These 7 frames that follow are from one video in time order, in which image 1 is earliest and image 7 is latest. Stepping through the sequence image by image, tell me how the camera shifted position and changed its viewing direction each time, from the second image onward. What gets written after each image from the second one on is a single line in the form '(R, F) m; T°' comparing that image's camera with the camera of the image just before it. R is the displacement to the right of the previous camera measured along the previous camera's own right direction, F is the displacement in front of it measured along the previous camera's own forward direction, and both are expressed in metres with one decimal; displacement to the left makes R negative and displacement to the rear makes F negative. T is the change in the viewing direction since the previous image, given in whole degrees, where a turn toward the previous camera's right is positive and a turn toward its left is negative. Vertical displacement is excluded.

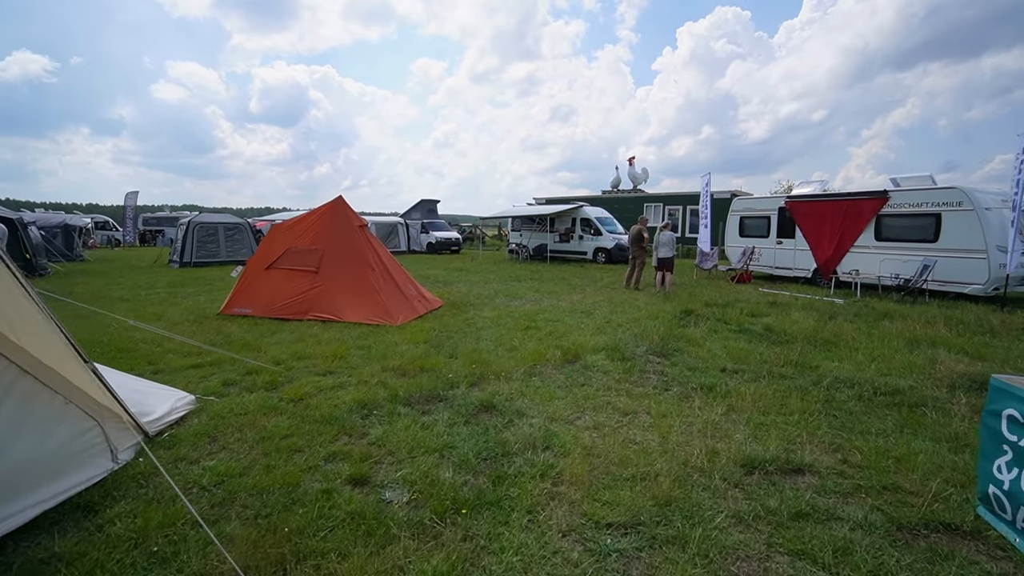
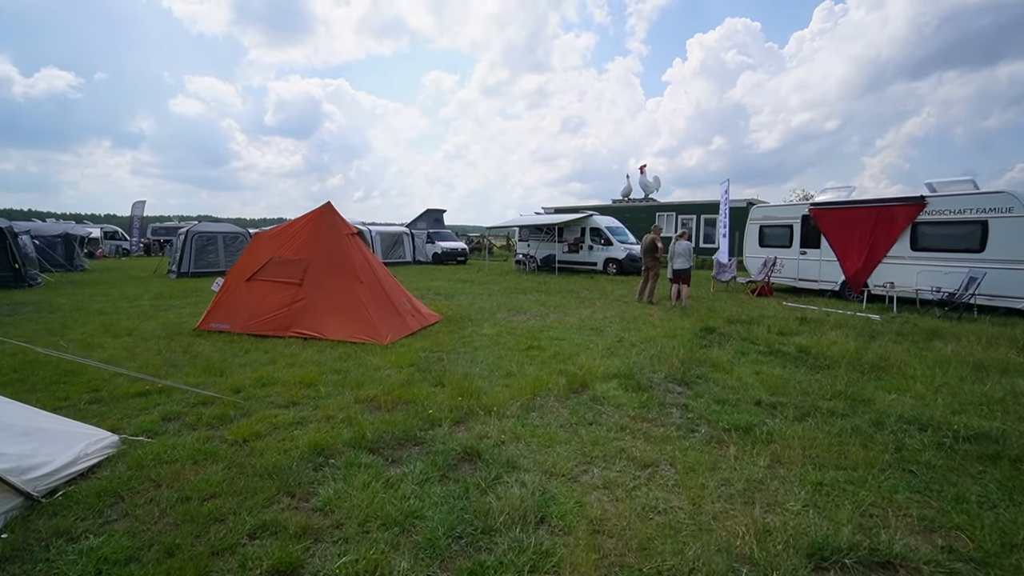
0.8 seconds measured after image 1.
(+0.1, +0.7) m; -1°
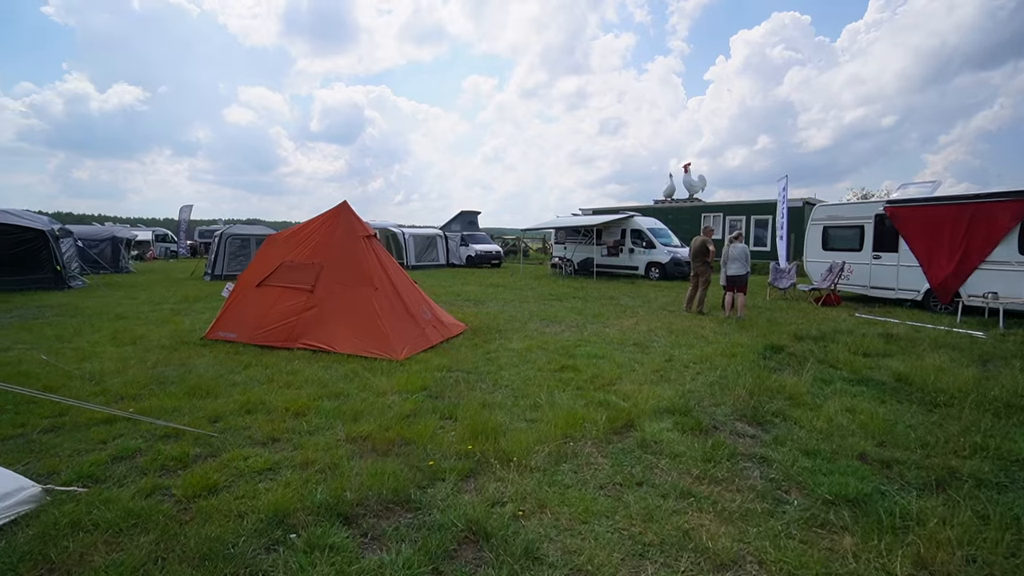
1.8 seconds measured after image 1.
(+0.1, +0.9) m; -4°
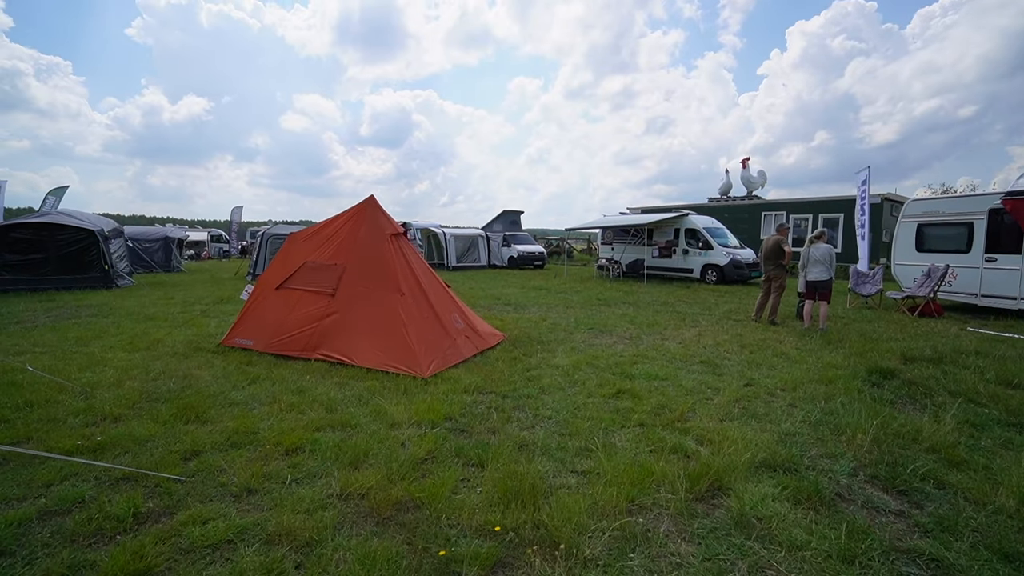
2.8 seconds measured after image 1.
(0.0, +0.9) m; -5°
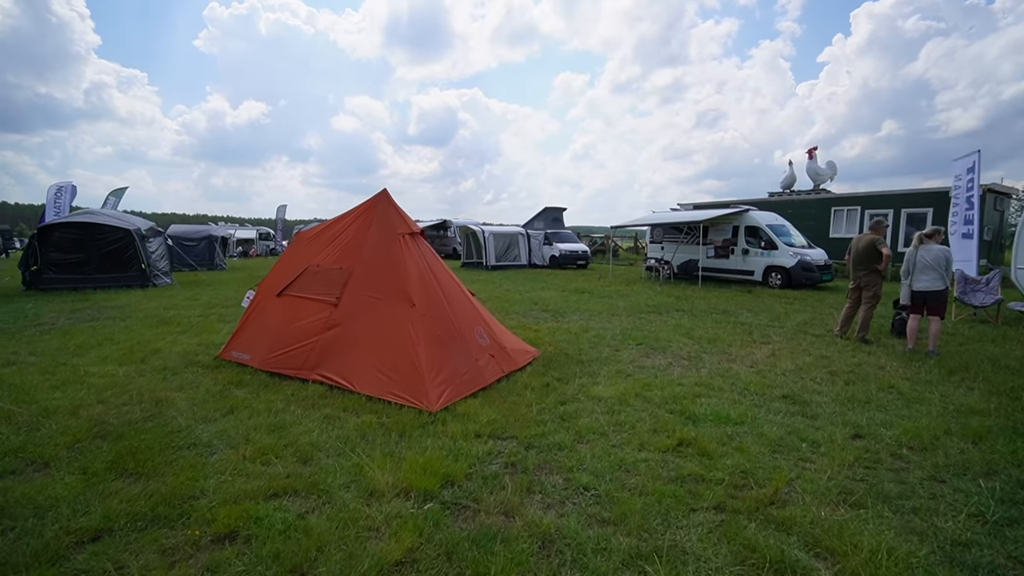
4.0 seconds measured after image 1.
(+0.1, +1.0) m; -5°
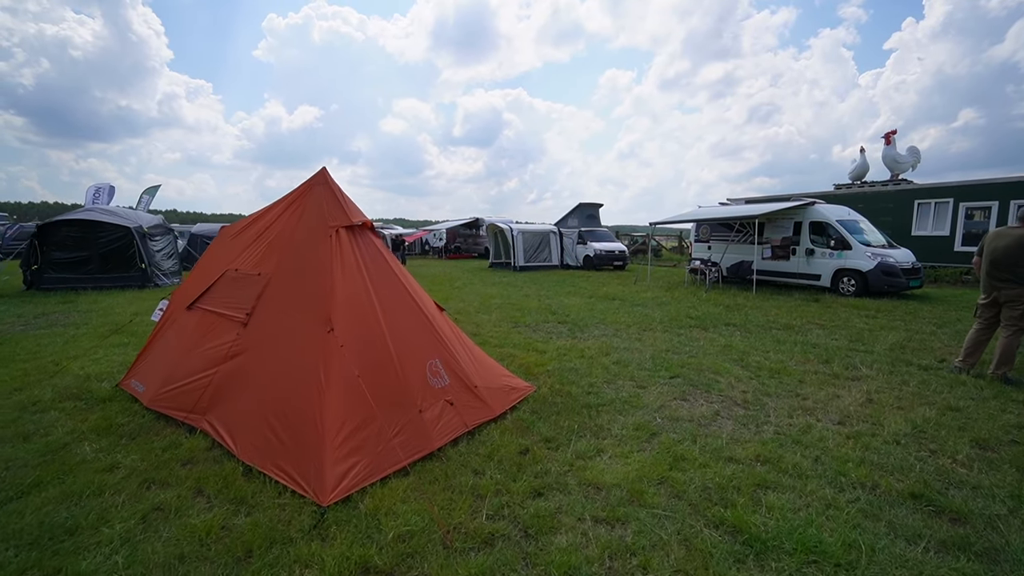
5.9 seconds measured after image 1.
(+0.5, +1.6) m; -5°
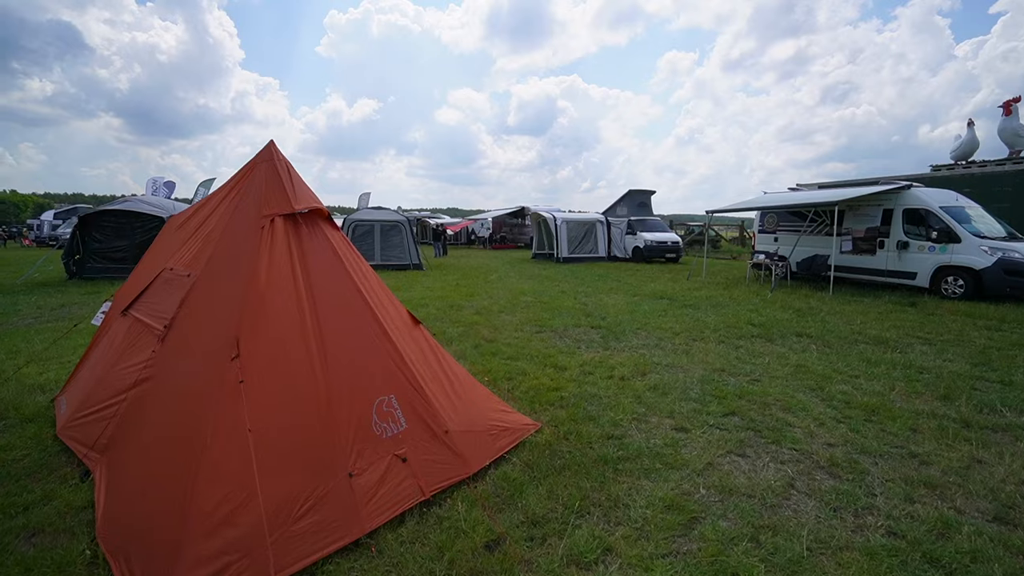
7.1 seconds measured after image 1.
(+0.4, +1.1) m; -6°
